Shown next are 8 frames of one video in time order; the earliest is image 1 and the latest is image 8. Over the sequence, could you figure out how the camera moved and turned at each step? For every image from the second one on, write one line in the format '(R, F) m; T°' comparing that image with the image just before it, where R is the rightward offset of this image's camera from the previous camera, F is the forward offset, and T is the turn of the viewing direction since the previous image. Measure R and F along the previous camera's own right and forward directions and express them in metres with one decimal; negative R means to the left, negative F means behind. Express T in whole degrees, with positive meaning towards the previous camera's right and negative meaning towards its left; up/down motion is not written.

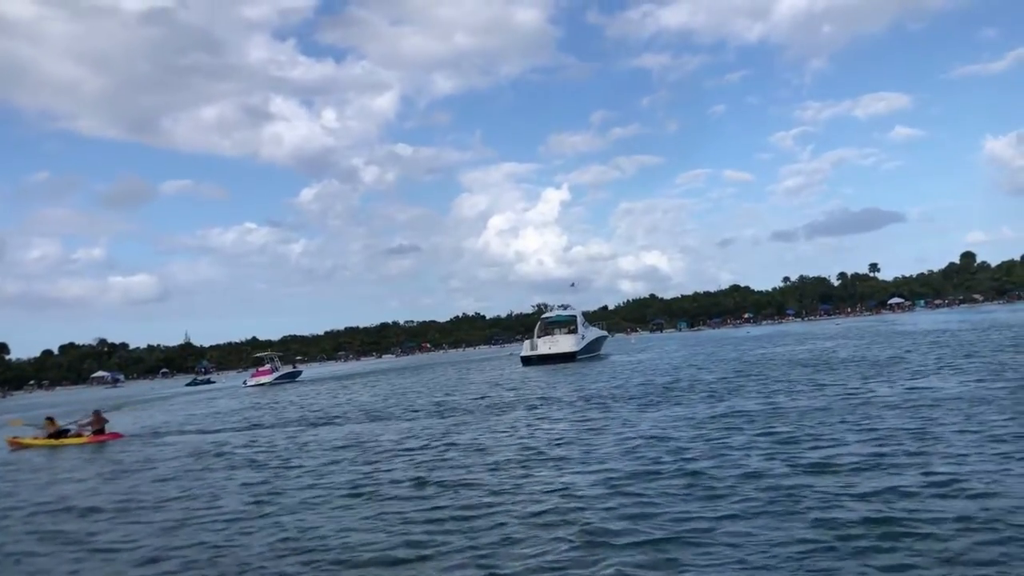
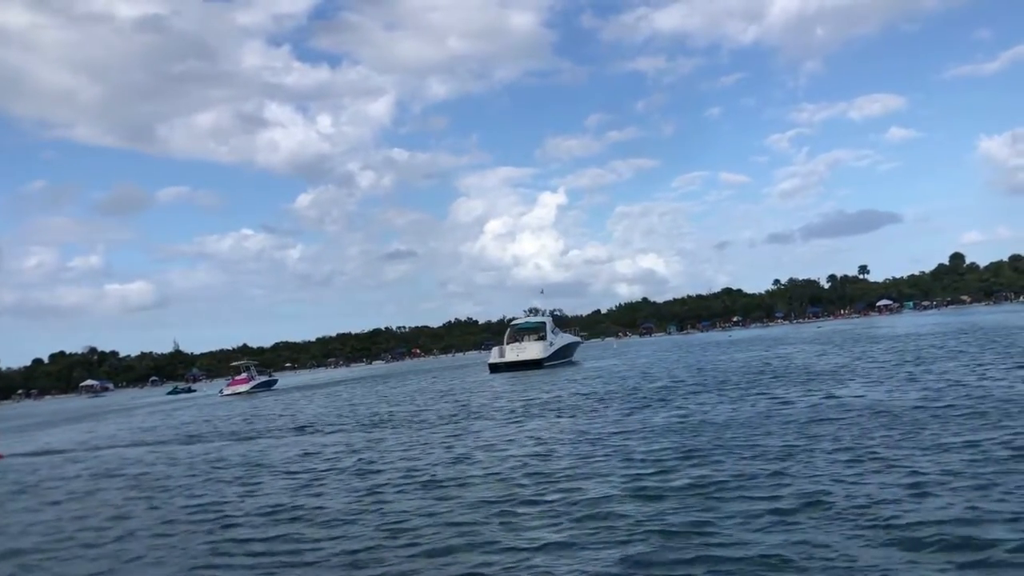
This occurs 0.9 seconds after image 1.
(+3.0, +0.7) m; 0°
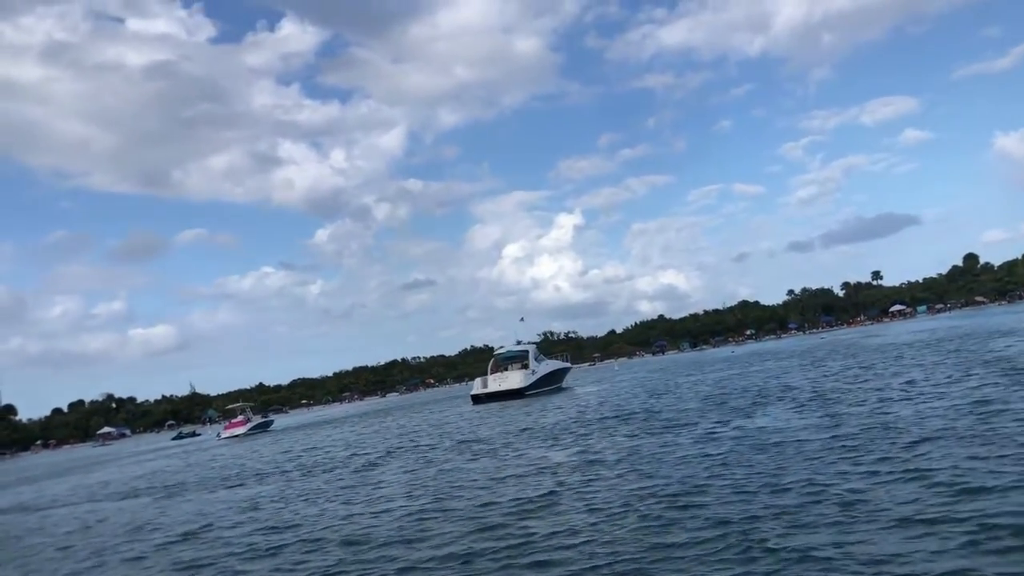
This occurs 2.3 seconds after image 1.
(+4.1, +1.0) m; -1°
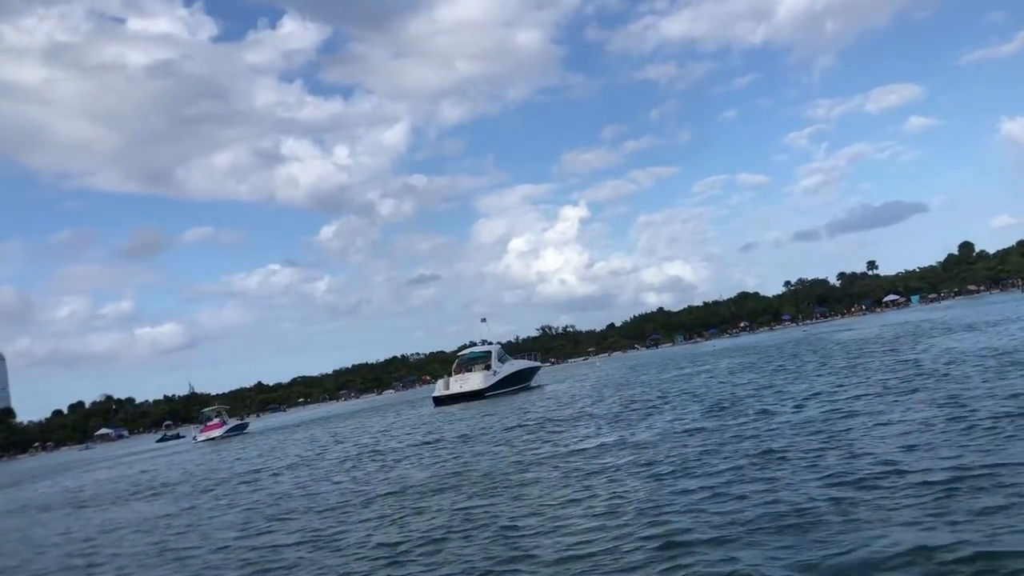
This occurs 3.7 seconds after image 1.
(+4.5, +0.4) m; 0°
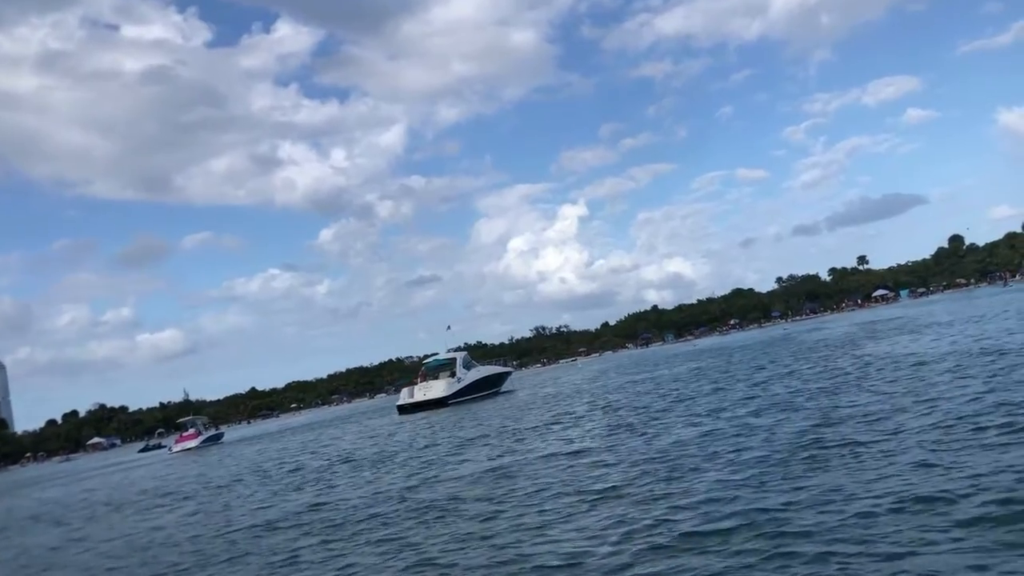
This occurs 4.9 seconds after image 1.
(+3.6, +0.6) m; 0°
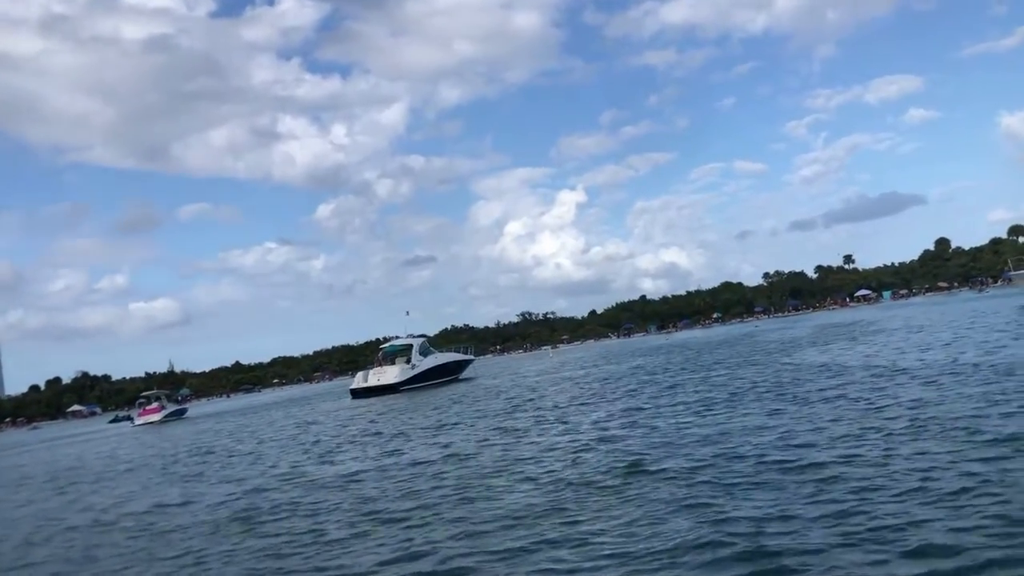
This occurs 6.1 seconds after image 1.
(+3.5, +0.3) m; 0°
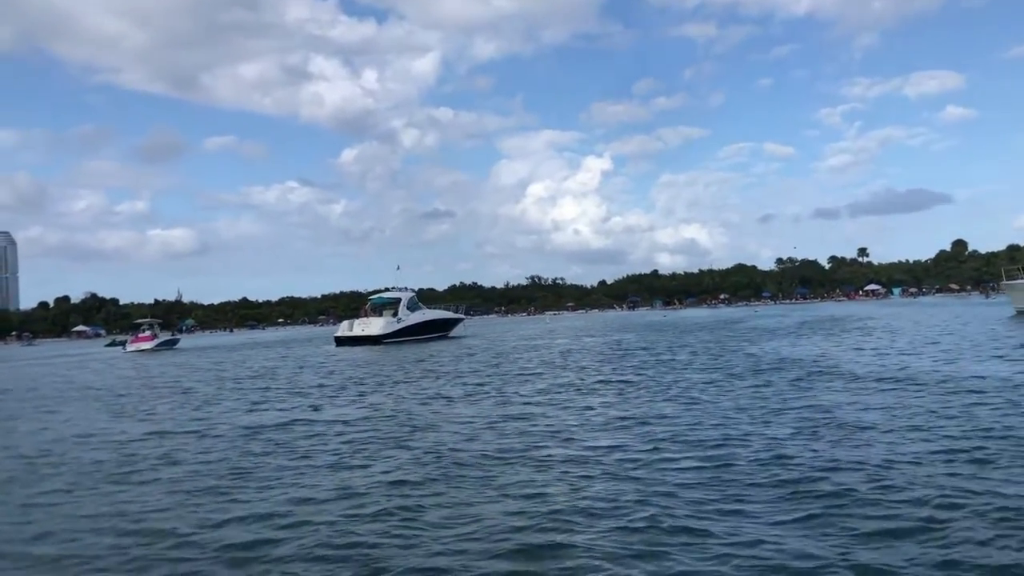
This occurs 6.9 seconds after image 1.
(+2.2, +0.6) m; -1°
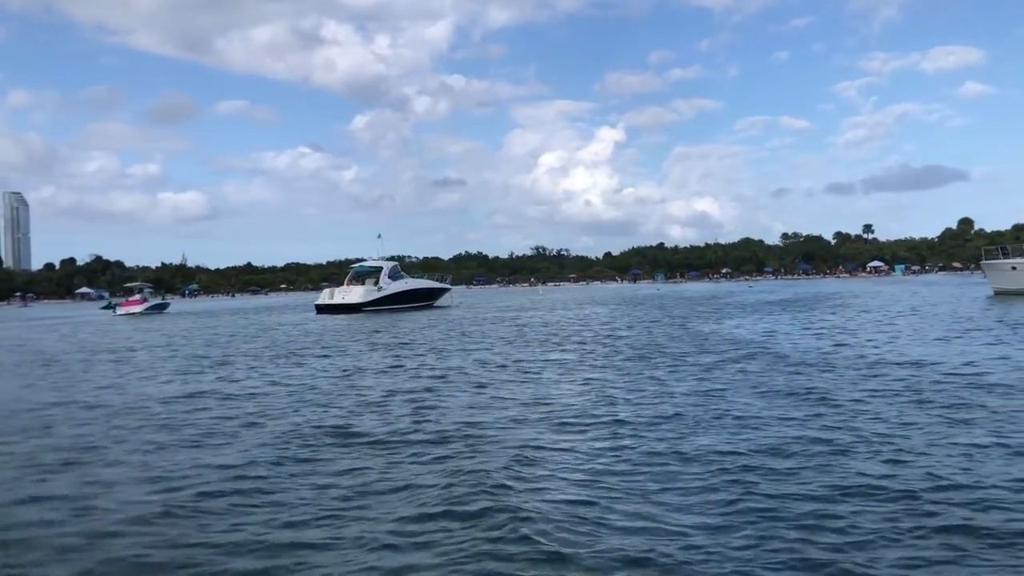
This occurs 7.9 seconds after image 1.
(+2.6, +0.4) m; -1°
